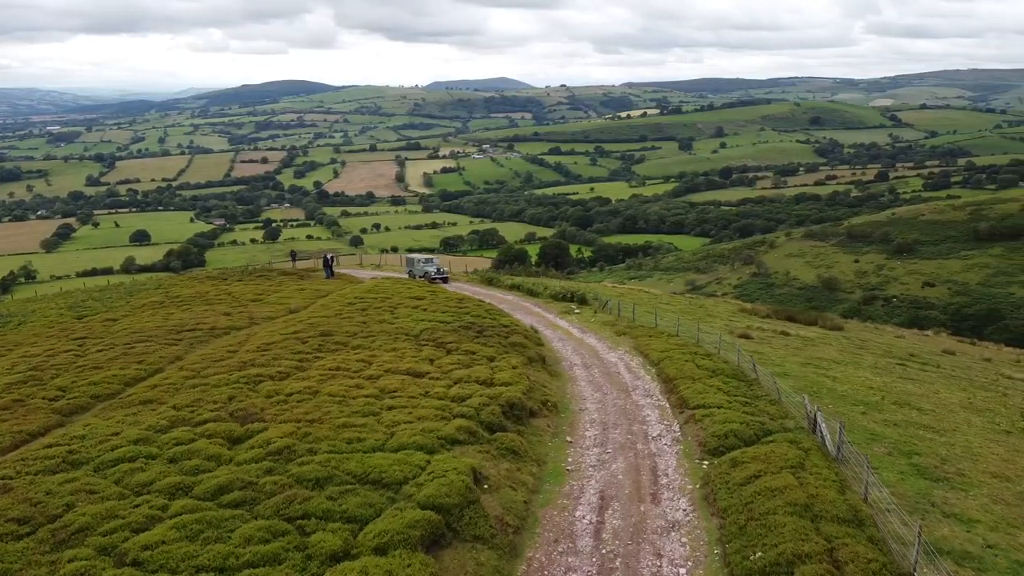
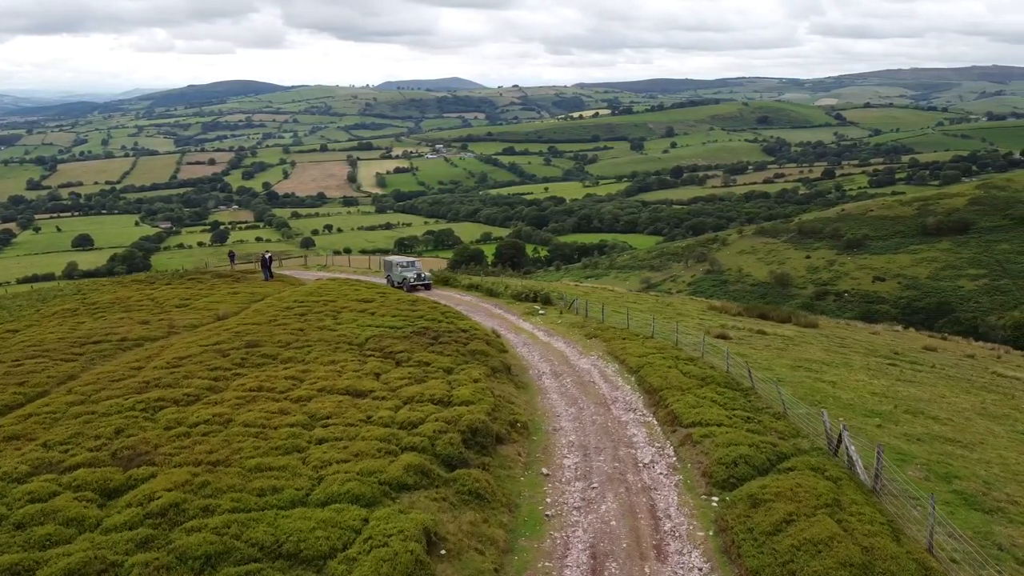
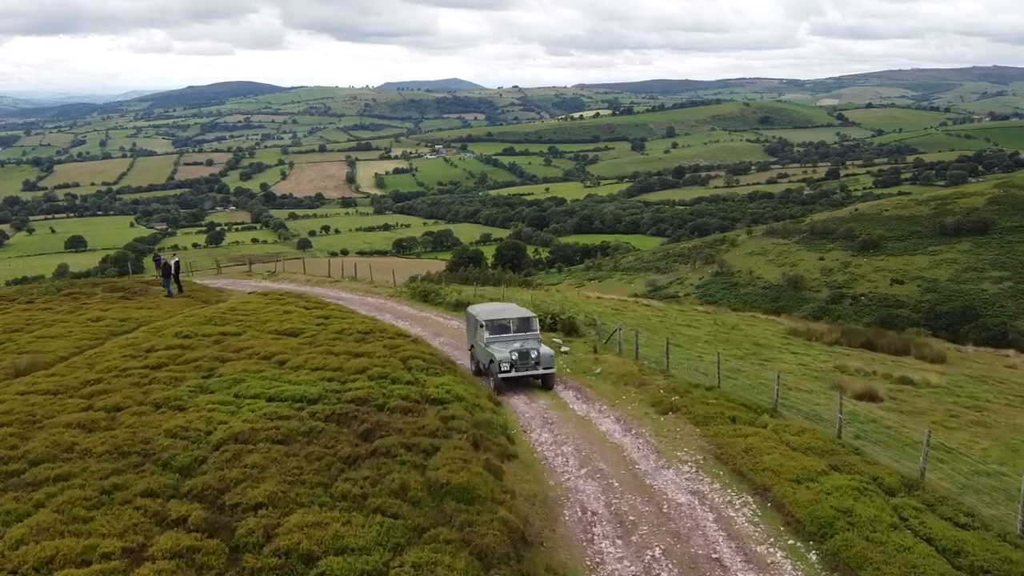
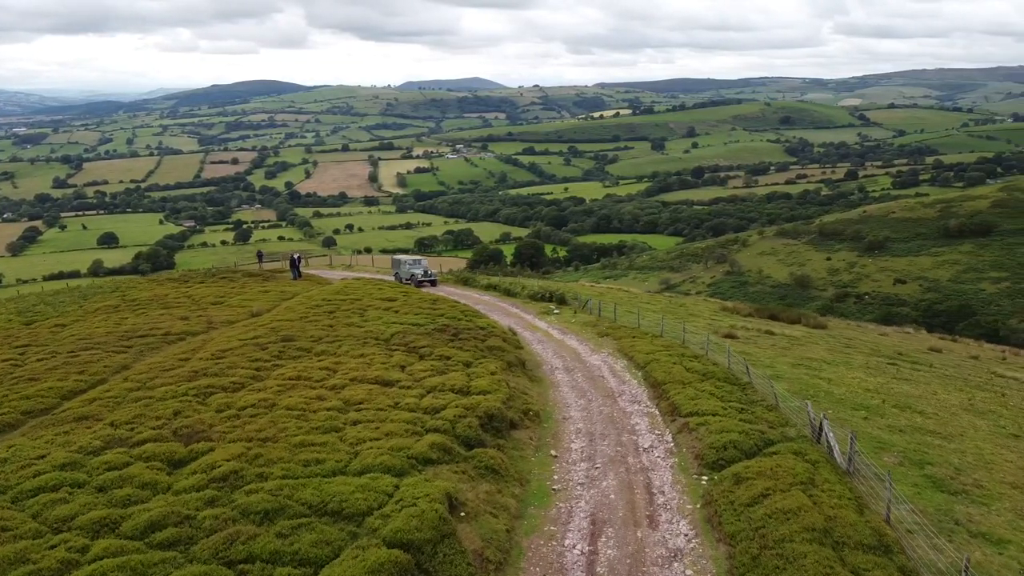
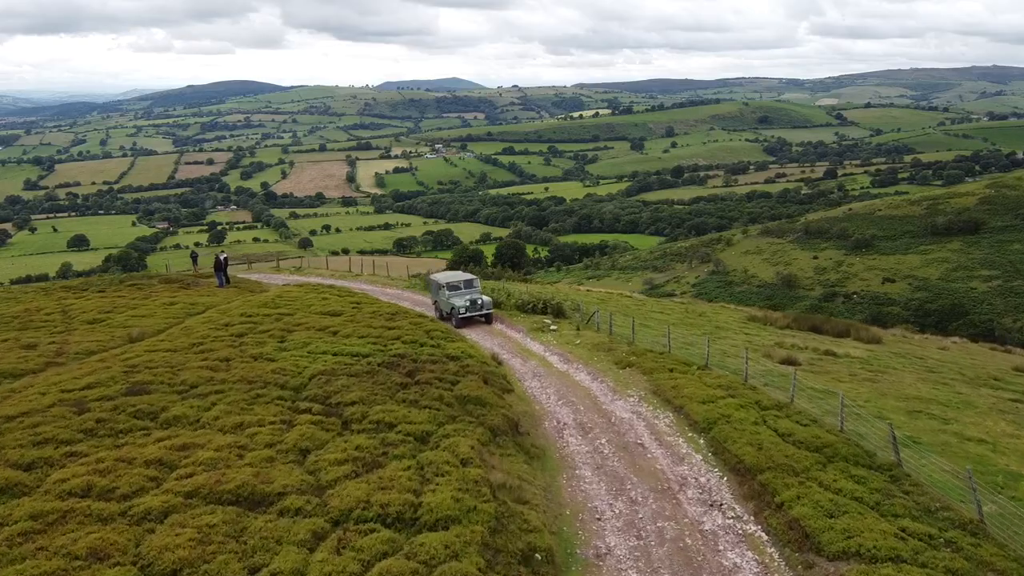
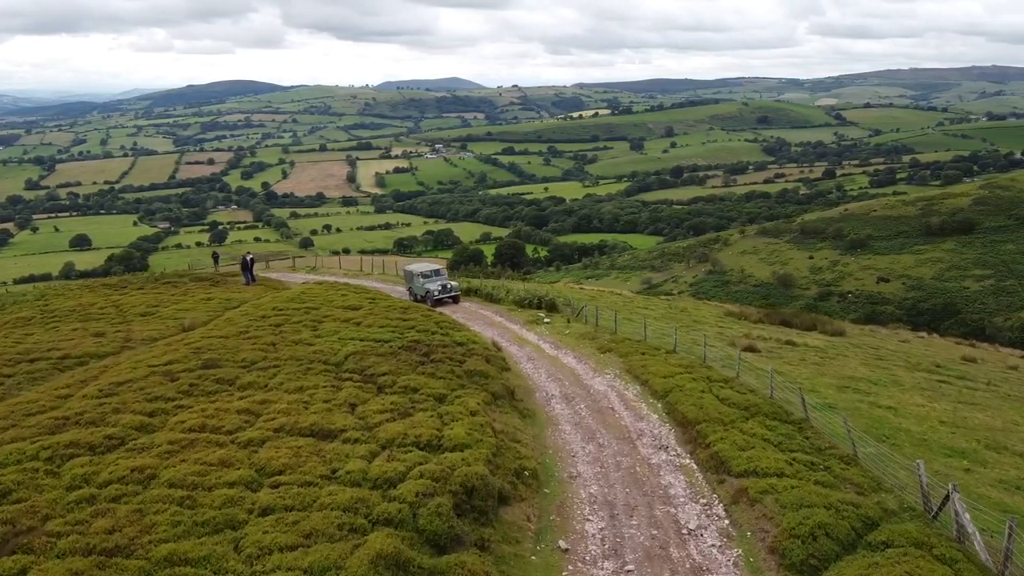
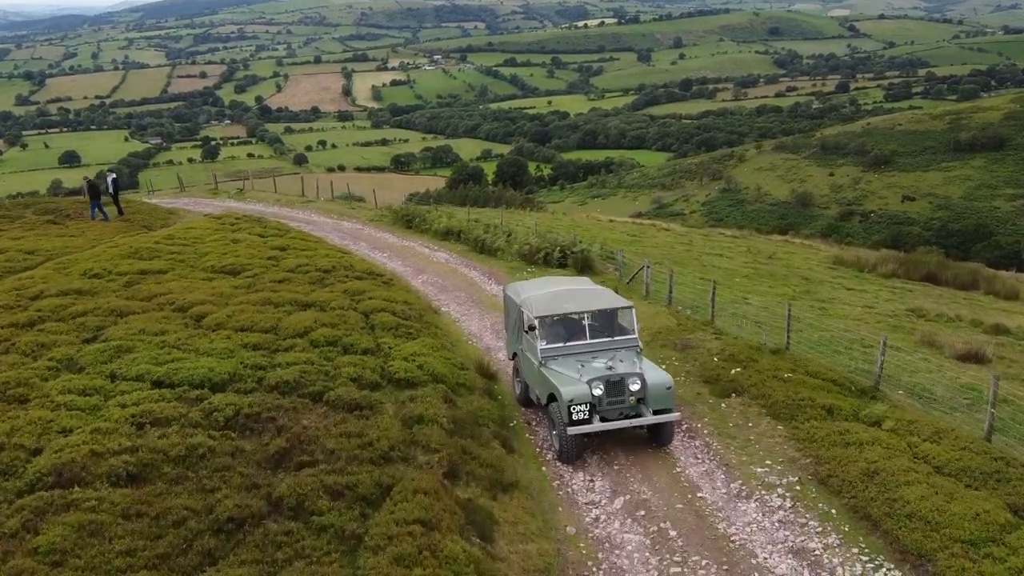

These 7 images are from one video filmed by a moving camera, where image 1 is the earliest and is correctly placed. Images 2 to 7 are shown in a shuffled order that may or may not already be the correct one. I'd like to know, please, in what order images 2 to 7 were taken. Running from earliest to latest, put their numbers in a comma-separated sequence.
4, 2, 6, 5, 3, 7
